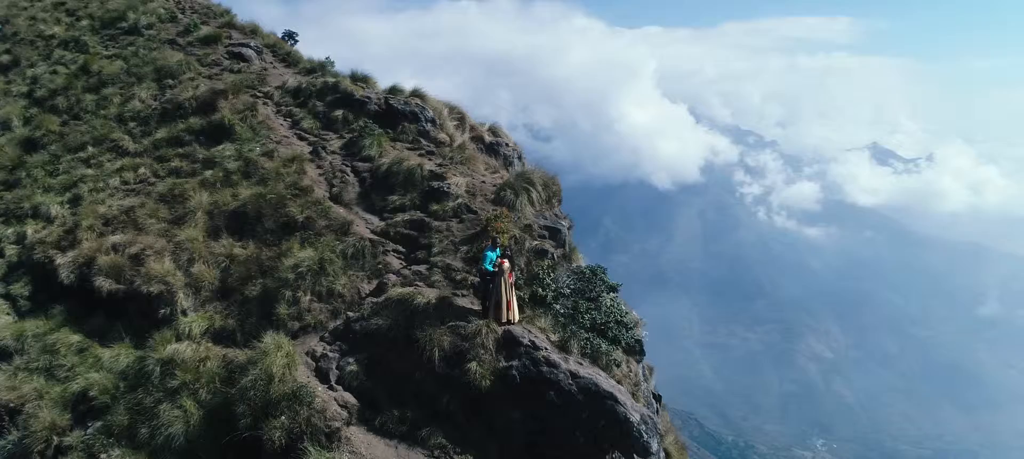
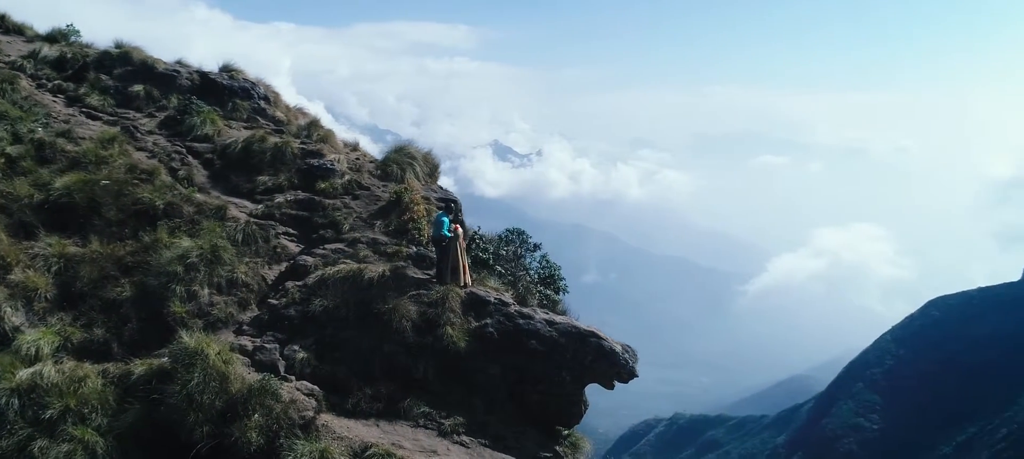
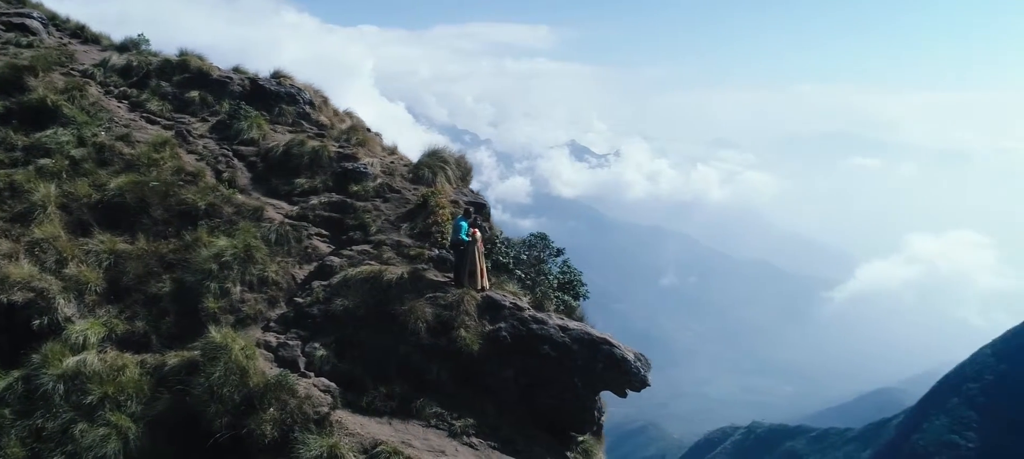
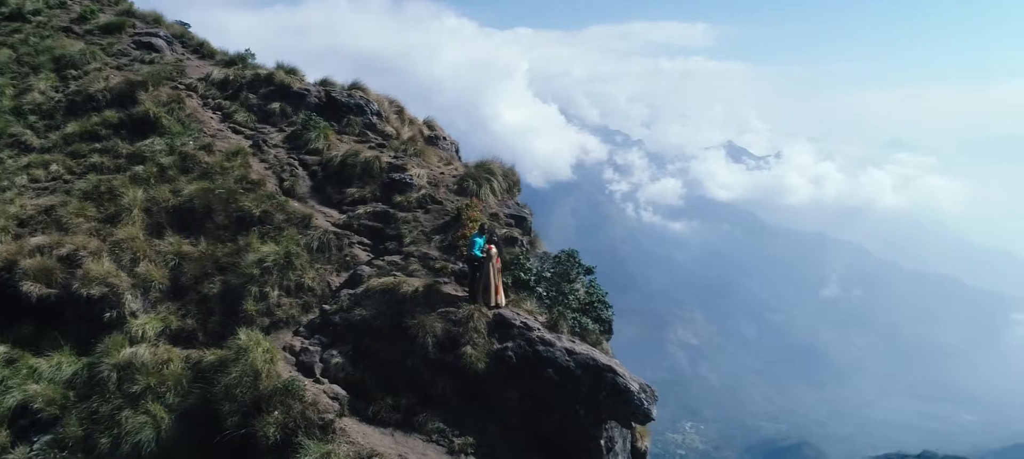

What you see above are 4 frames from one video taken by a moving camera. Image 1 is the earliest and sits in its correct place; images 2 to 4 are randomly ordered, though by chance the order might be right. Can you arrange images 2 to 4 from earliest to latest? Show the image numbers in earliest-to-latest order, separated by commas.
4, 3, 2
